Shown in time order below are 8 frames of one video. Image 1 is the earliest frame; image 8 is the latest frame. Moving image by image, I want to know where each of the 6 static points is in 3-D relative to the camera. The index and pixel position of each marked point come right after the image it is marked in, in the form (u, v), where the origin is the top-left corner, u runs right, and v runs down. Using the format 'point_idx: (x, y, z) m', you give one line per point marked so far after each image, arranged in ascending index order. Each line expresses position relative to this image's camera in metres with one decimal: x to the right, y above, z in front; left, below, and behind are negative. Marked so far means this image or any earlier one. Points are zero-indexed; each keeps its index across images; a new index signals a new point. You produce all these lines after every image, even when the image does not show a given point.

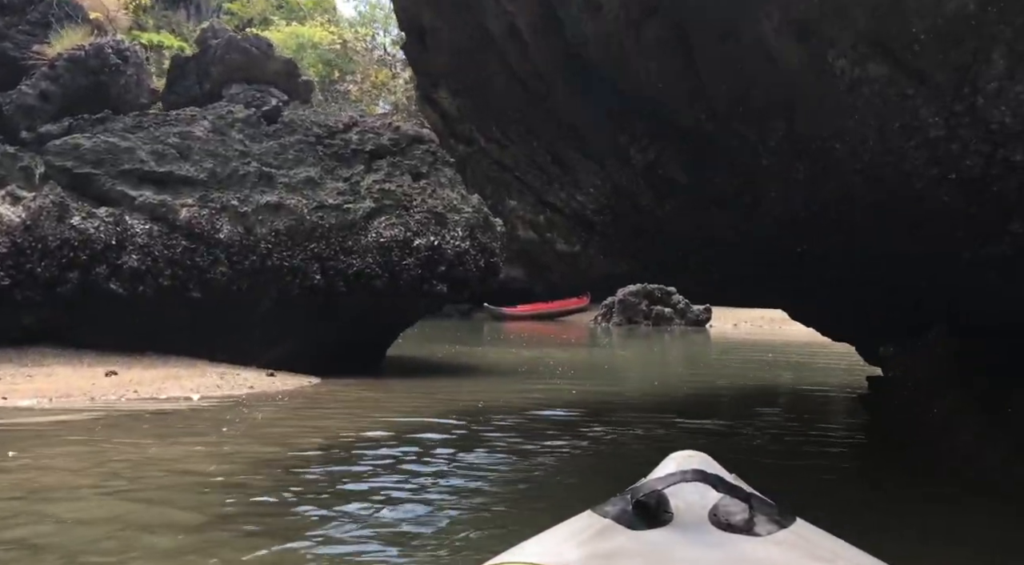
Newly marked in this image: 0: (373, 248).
0: (-1.5, +0.4, +10.6) m
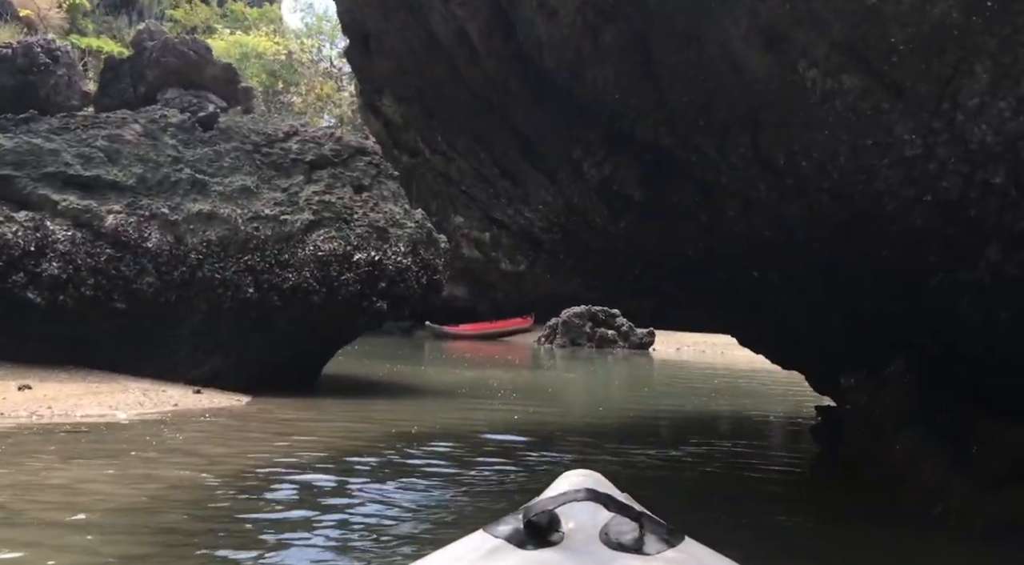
0: (-2.1, +0.2, +10.1) m
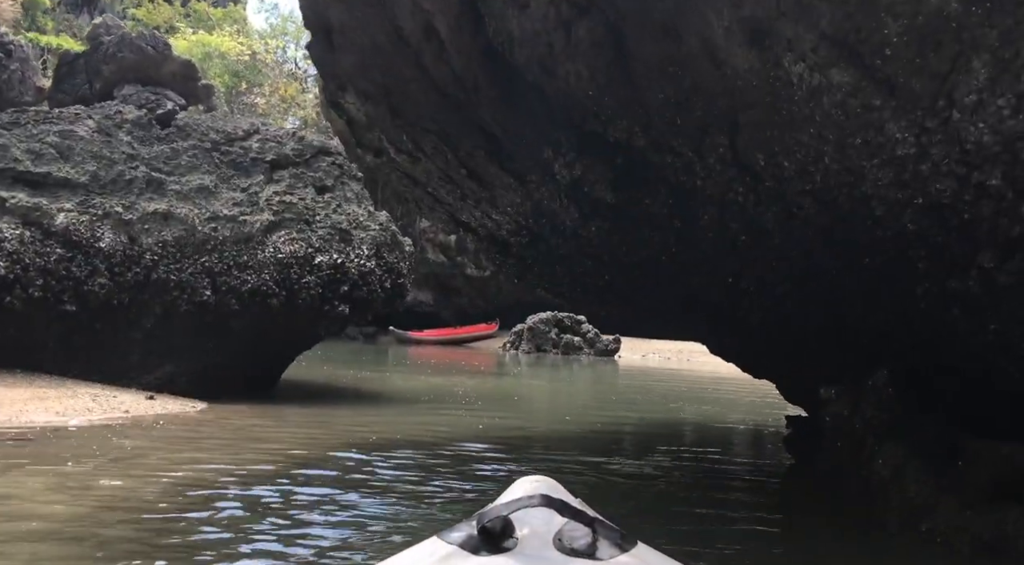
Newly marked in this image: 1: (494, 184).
0: (-2.4, +0.2, +9.8) m
1: (-0.1, +0.7, +7.1) m
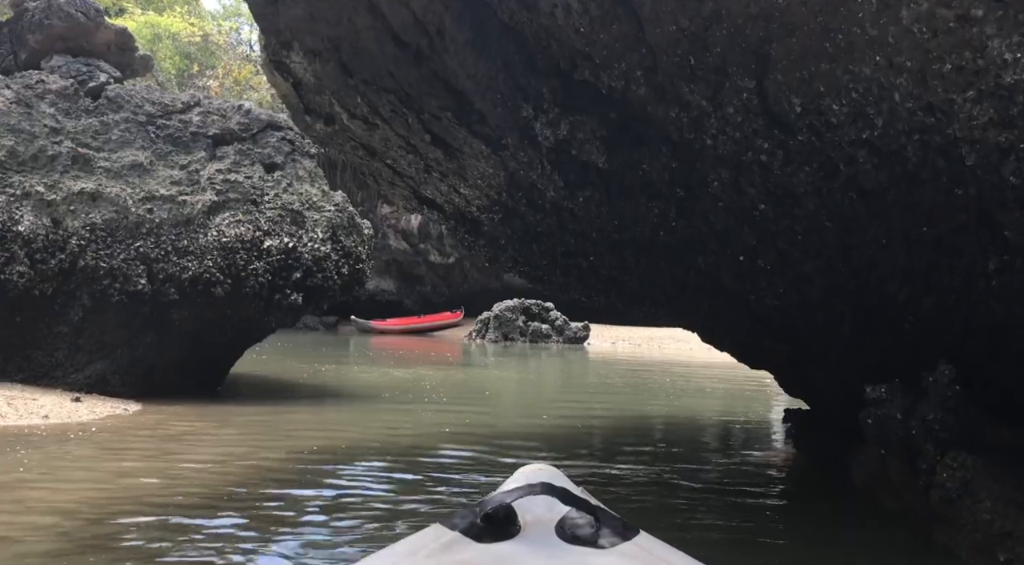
0: (-2.7, +0.3, +8.8) m
1: (-0.3, +0.8, +6.2) m
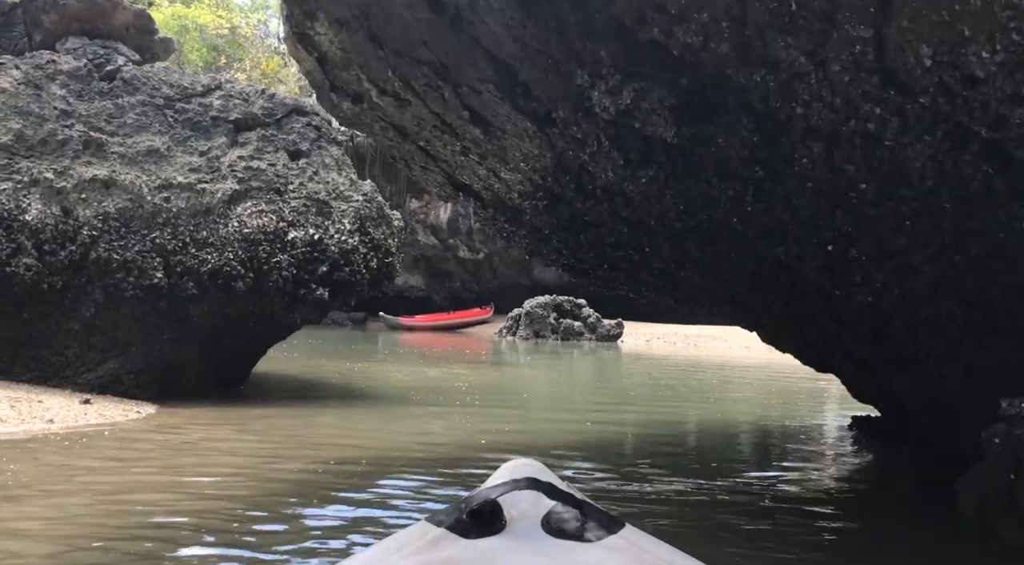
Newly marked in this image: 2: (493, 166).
0: (-2.3, +0.4, +8.3) m
1: (0.0, +0.9, +5.6) m
2: (-0.1, +0.7, +6.0) m
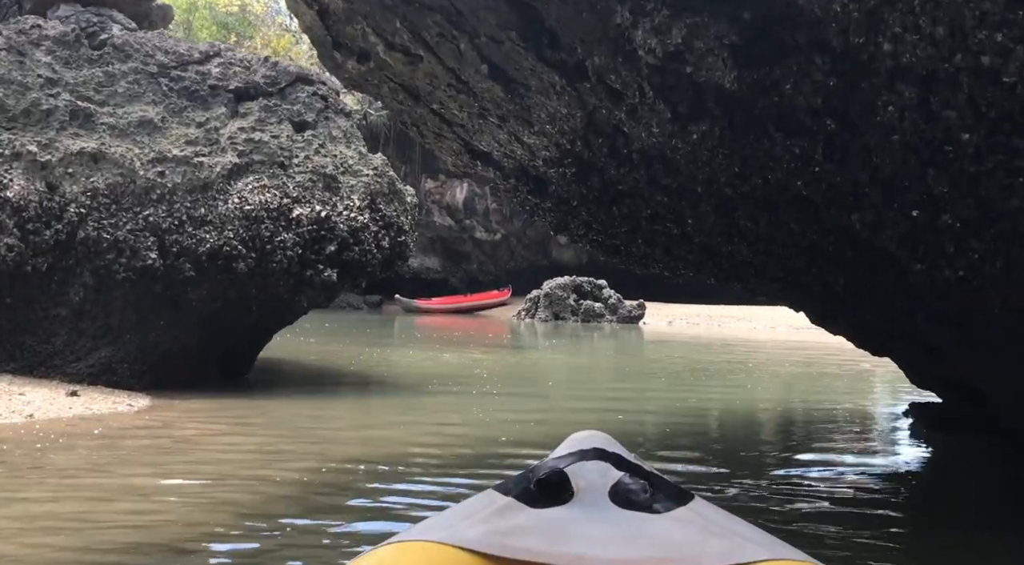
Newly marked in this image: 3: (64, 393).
0: (-2.2, +0.5, +7.7) m
1: (+0.1, +1.0, +4.9) m
2: (0.0, +0.8, +5.4) m
3: (-3.0, -0.7, +6.7) m
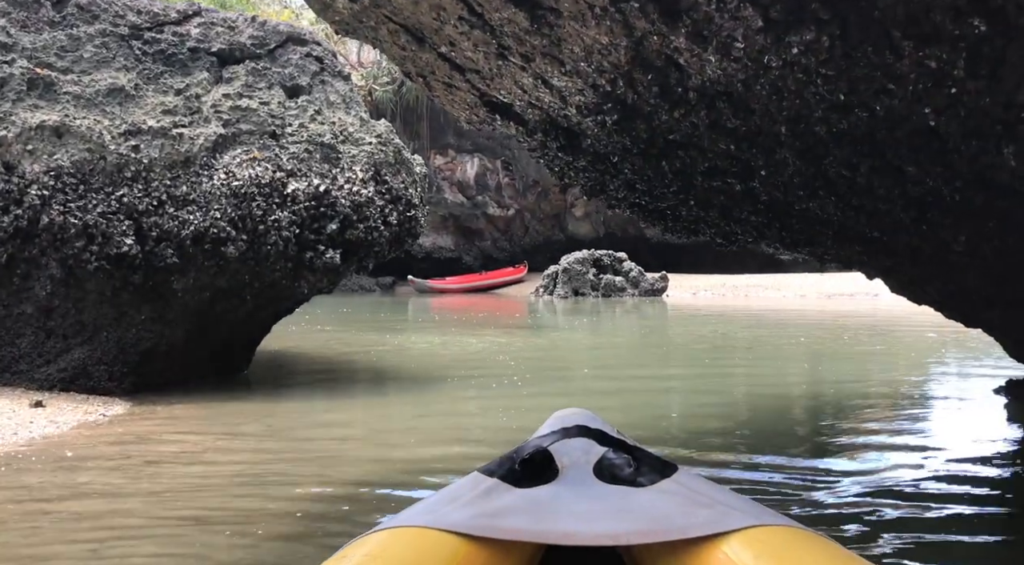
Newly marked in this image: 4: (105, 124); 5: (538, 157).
0: (-2.0, +0.6, +6.7) m
1: (+0.2, +1.1, +4.0) m
2: (+0.1, +0.9, +4.4) m
3: (-2.8, -0.7, +5.9) m
4: (-2.8, +1.1, +6.8) m
5: (+0.1, +0.7, +5.3) m
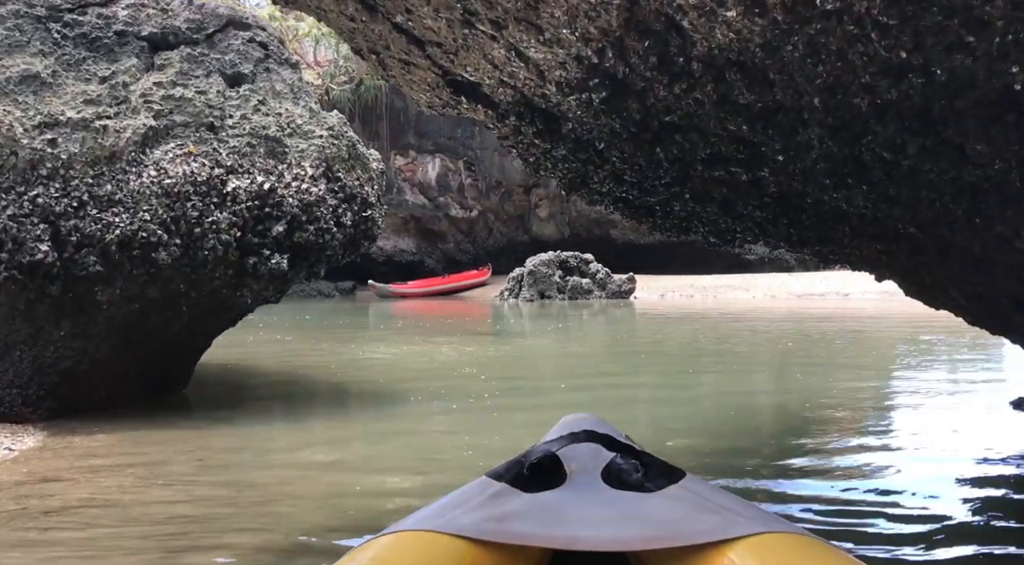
0: (-2.2, +0.5, +6.0) m
1: (+0.1, +1.0, +3.3) m
2: (0.0, +0.9, +3.7) m
3: (-3.0, -0.8, +5.1) m
4: (-3.0, +1.0, +6.0) m
5: (0.0, +0.6, +4.6) m
